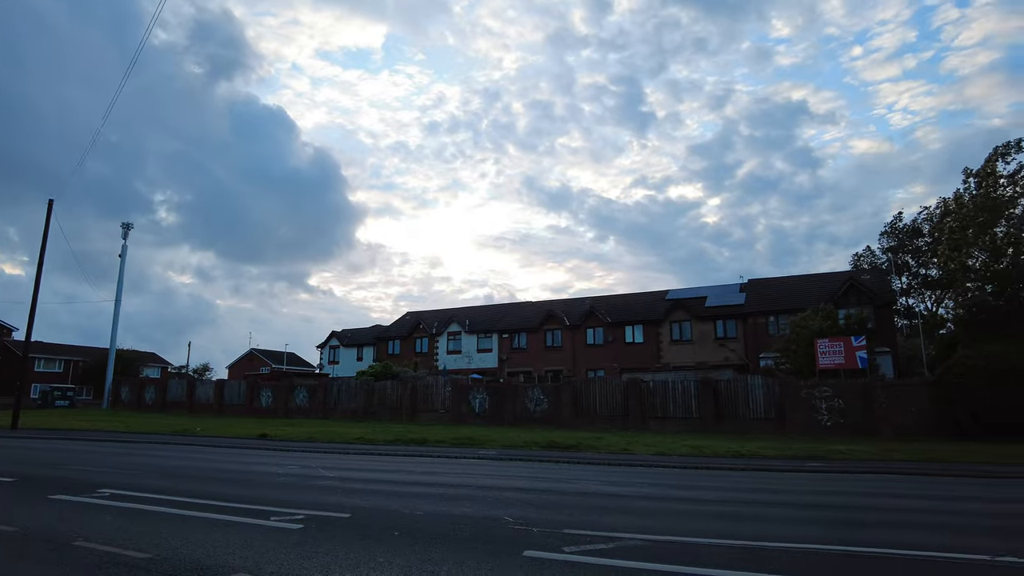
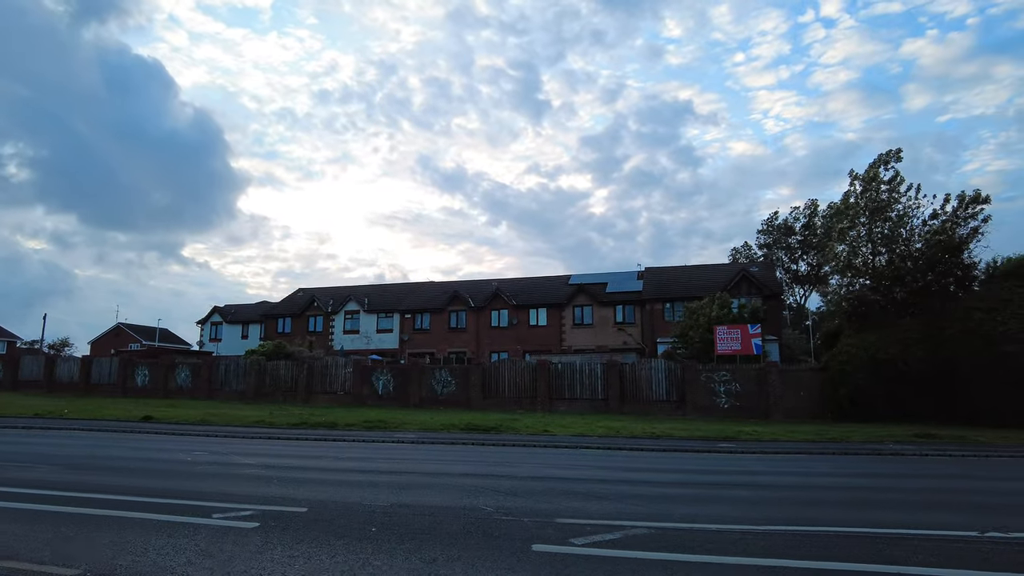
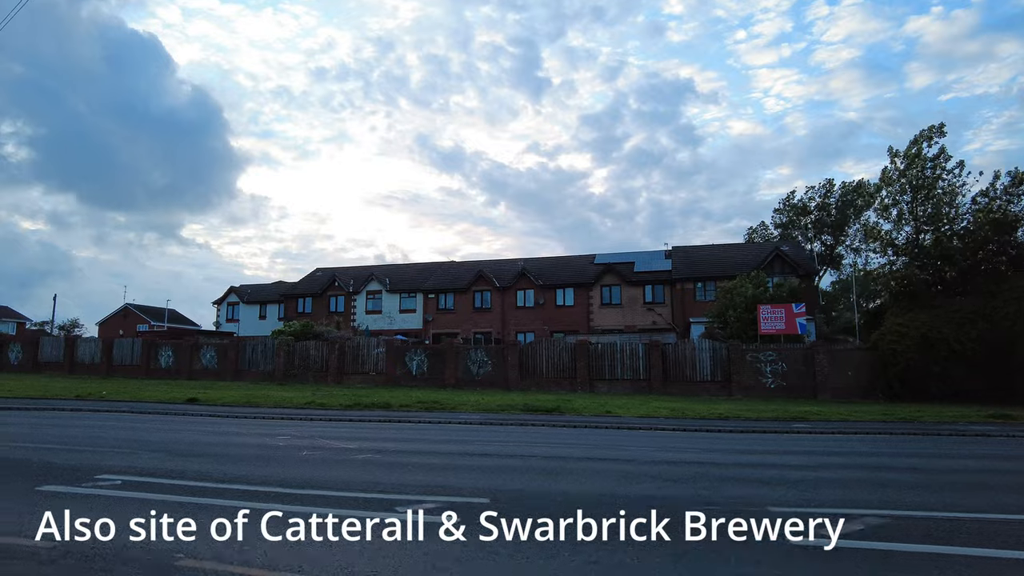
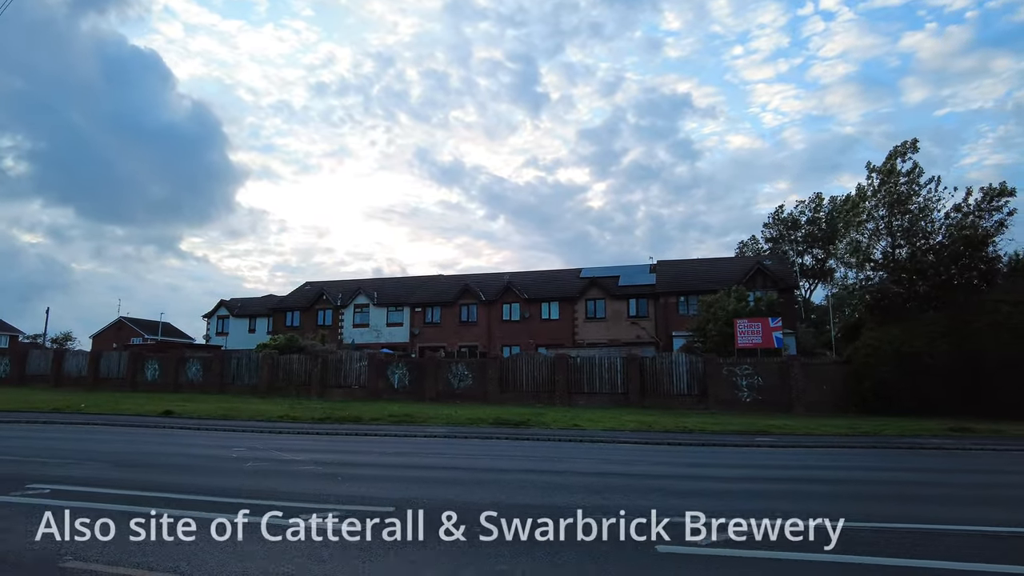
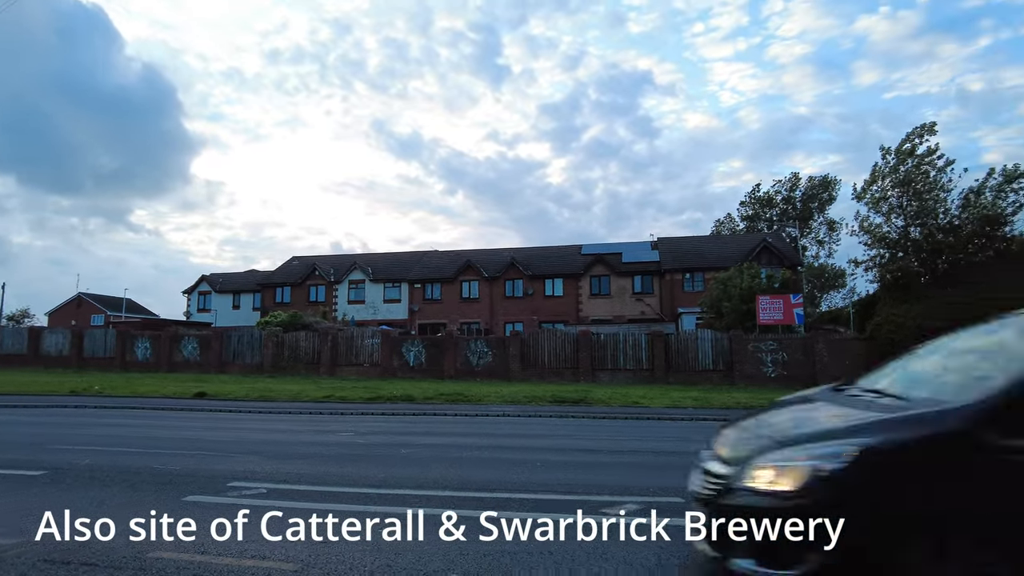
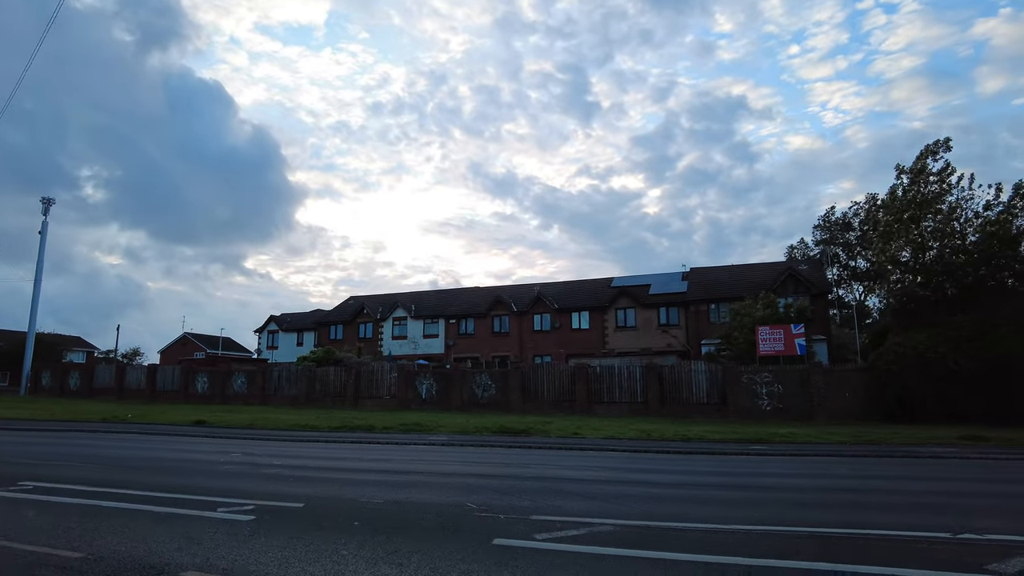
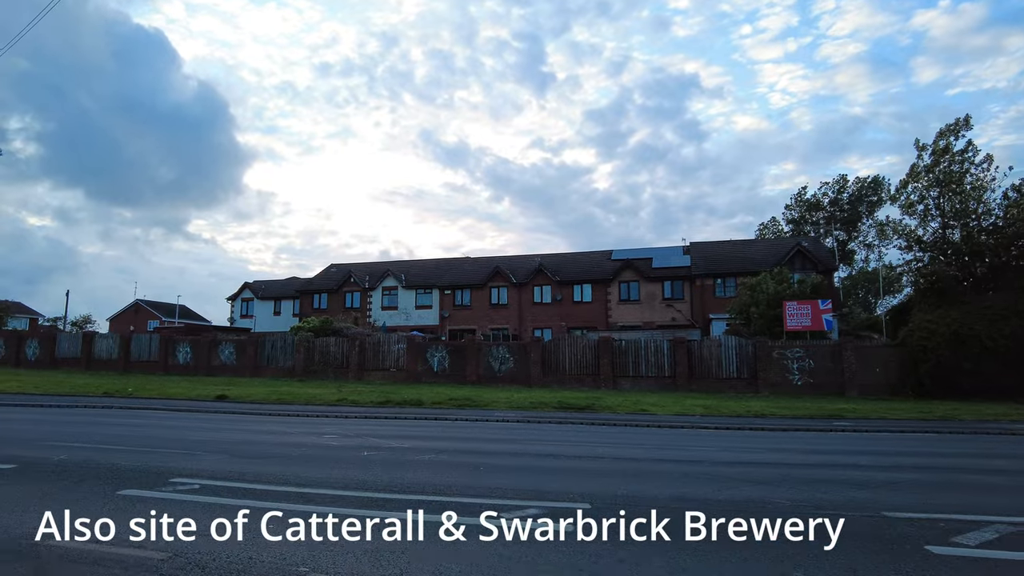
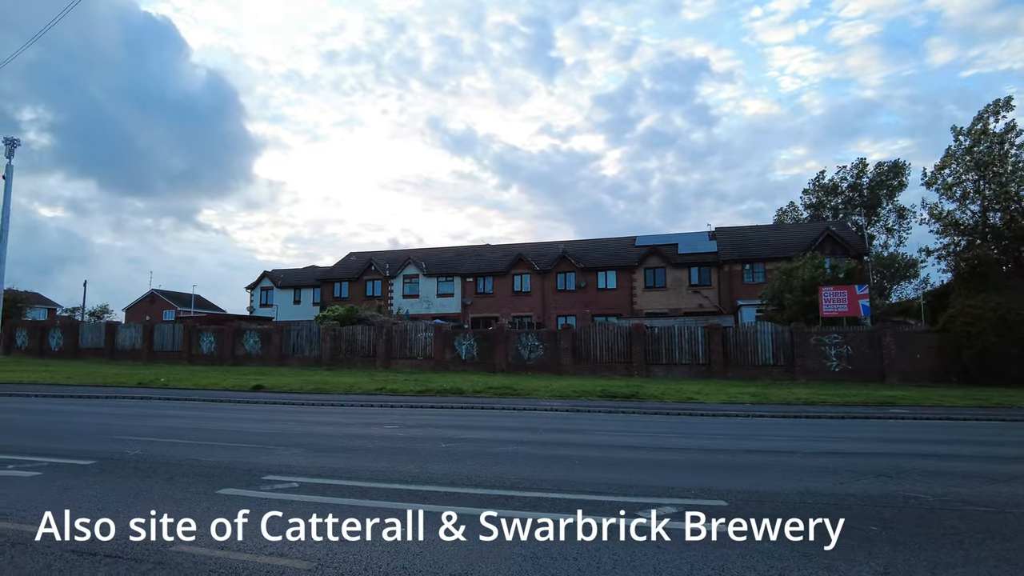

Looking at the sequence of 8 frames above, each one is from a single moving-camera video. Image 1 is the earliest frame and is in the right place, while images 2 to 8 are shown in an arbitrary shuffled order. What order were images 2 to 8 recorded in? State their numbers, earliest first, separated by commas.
6, 2, 4, 3, 7, 8, 5
